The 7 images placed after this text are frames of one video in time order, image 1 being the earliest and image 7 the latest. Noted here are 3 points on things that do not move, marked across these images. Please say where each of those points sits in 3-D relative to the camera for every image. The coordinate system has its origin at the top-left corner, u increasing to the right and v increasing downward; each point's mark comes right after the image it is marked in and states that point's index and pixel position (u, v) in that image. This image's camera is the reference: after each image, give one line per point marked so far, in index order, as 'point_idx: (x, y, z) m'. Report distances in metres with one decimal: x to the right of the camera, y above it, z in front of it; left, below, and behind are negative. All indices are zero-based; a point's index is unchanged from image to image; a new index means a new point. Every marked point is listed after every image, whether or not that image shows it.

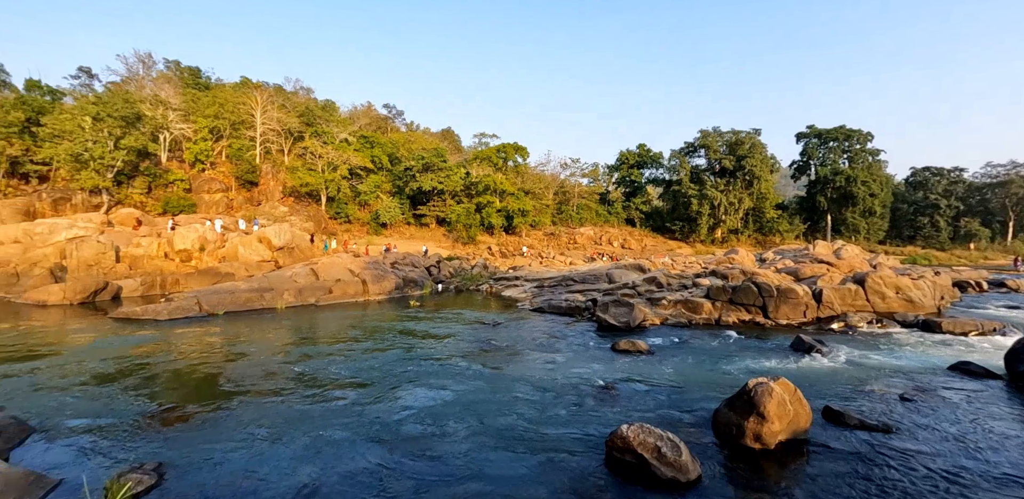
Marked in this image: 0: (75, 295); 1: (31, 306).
0: (-18.1, -1.7, +20.3) m
1: (-19.4, -2.1, +19.7) m
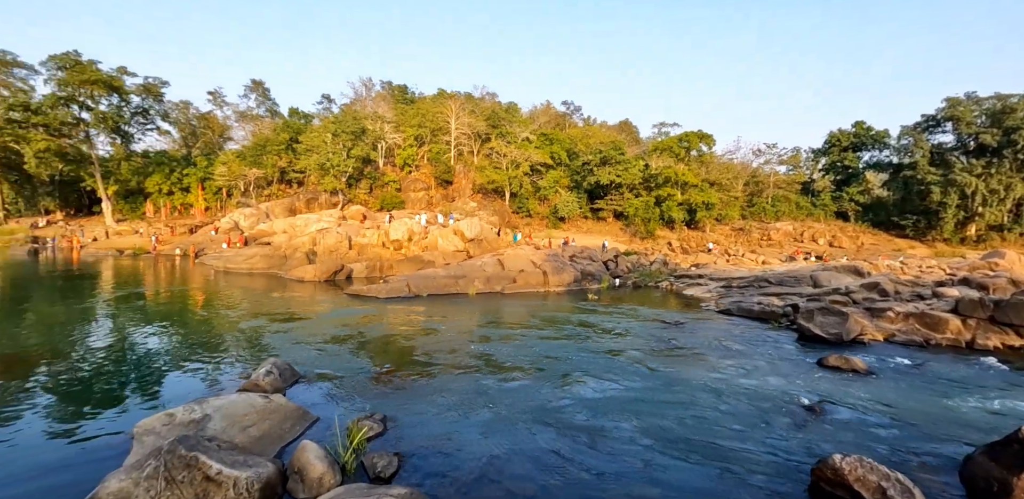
0: (-9.6, -1.2, +24.8) m
1: (-11.0, -1.5, +24.7) m
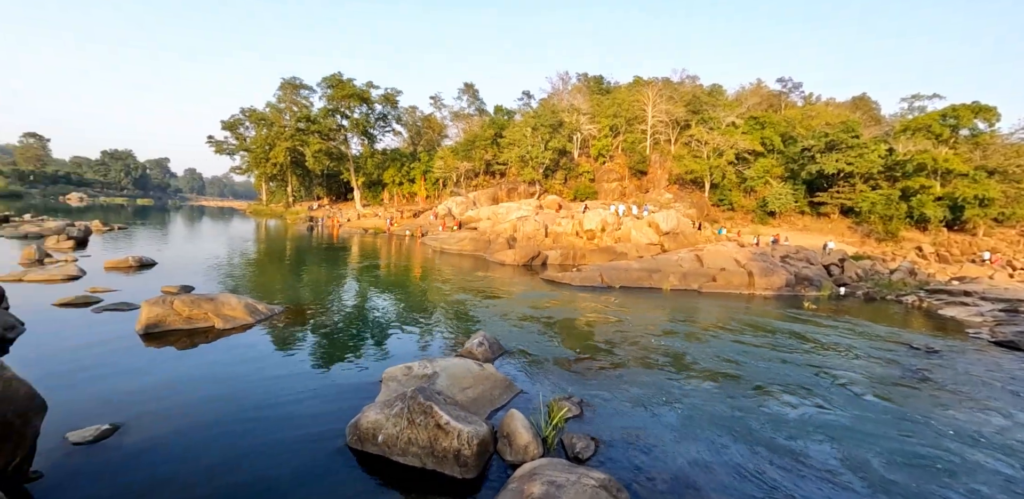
0: (+0.6, -0.5, +26.3) m
1: (-0.8, -0.8, +26.8) m
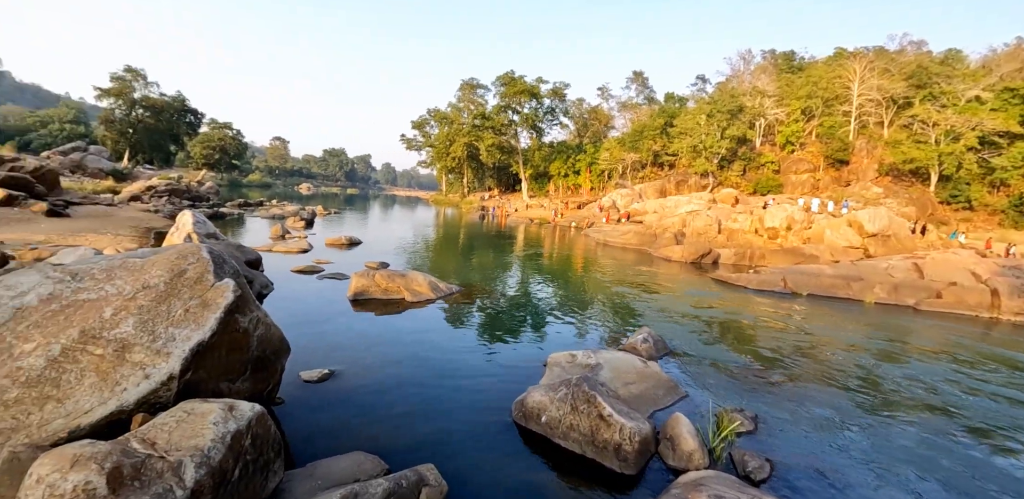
0: (+9.1, -0.3, +24.6) m
1: (+8.0, -0.5, +25.6) m
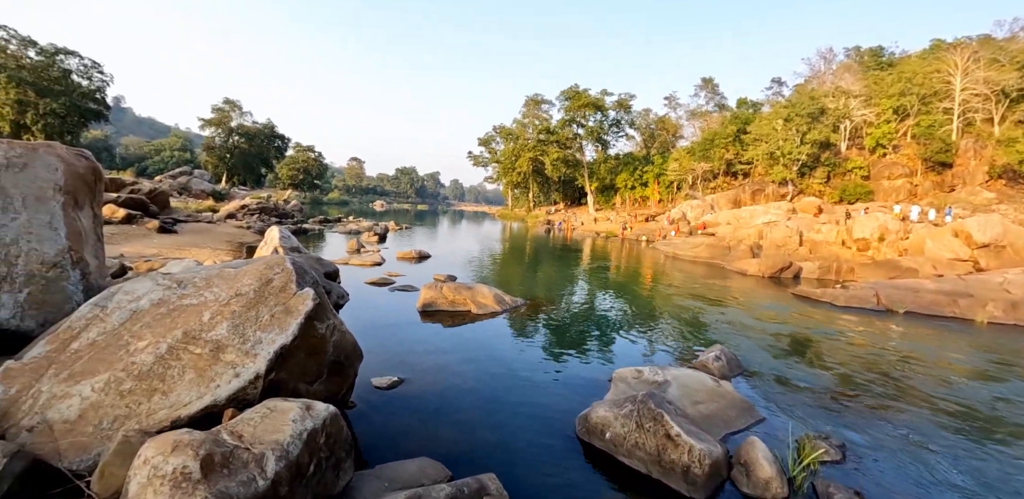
0: (+12.4, -1.0, +23.2) m
1: (+11.3, -1.2, +24.2) m
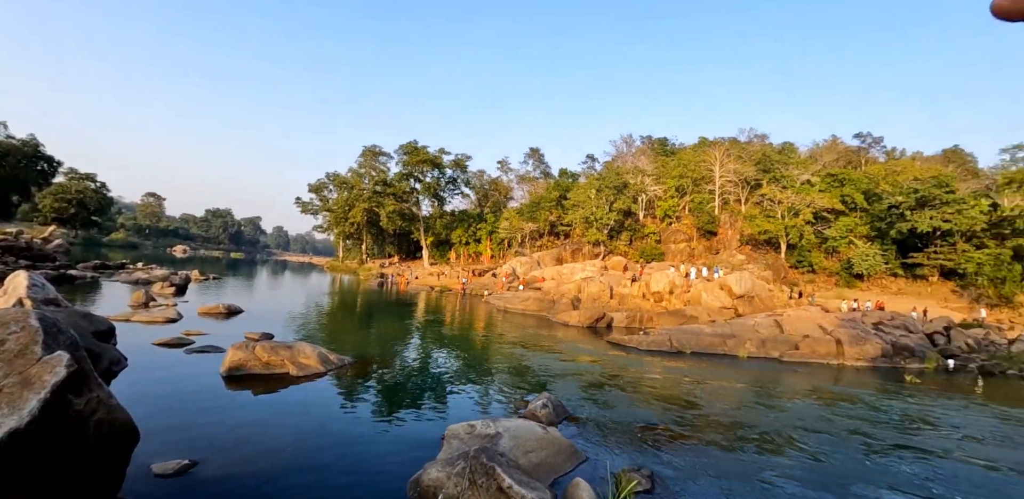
0: (+3.9, -3.8, +25.7) m
1: (+2.6, -4.2, +26.3) m
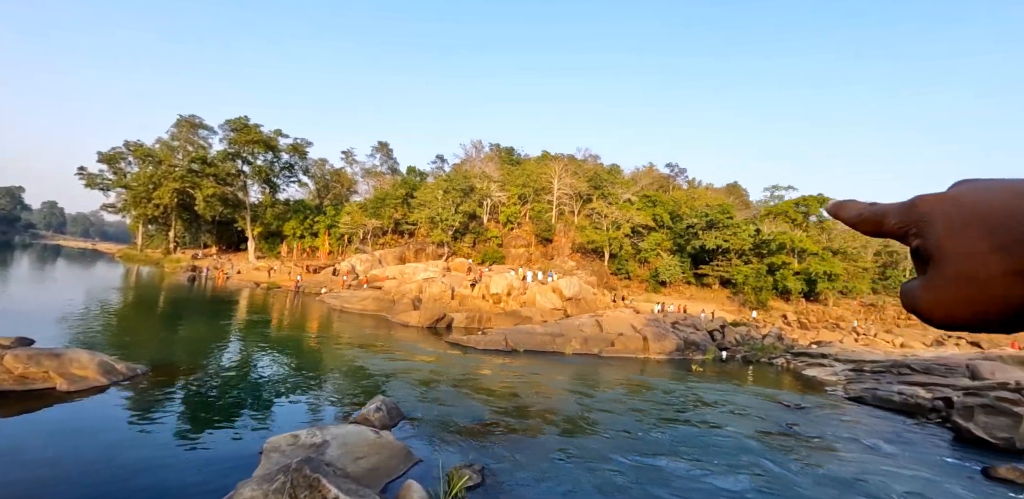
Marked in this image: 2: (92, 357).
0: (-4.6, -3.8, +25.7) m
1: (-6.0, -4.1, +25.9) m
2: (-10.5, -2.7, +11.9) m
